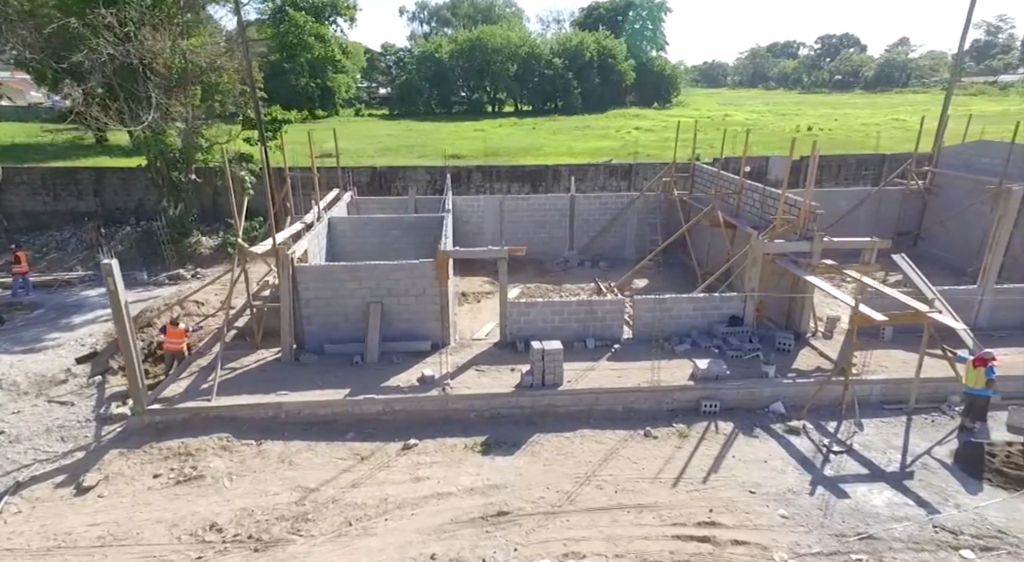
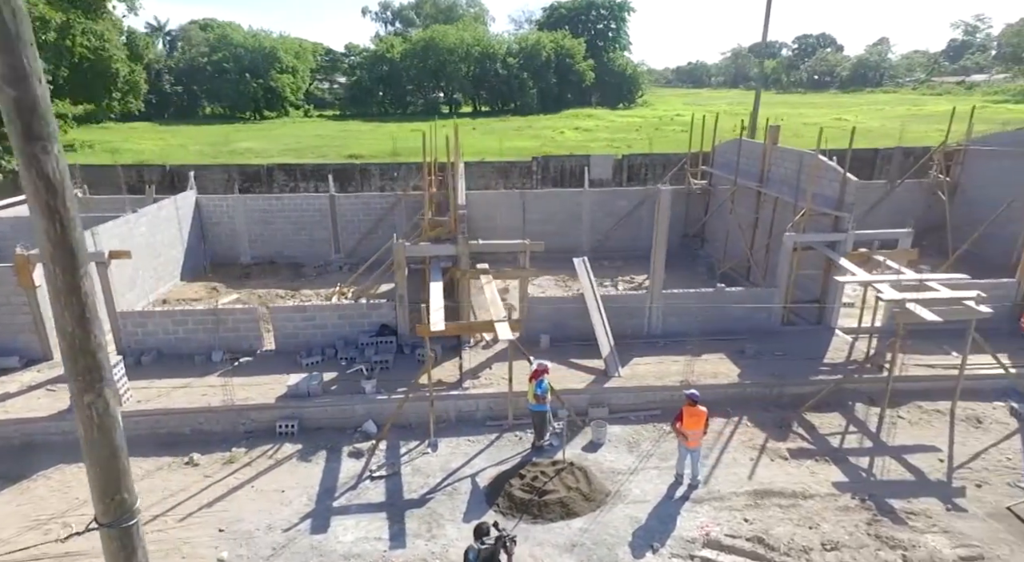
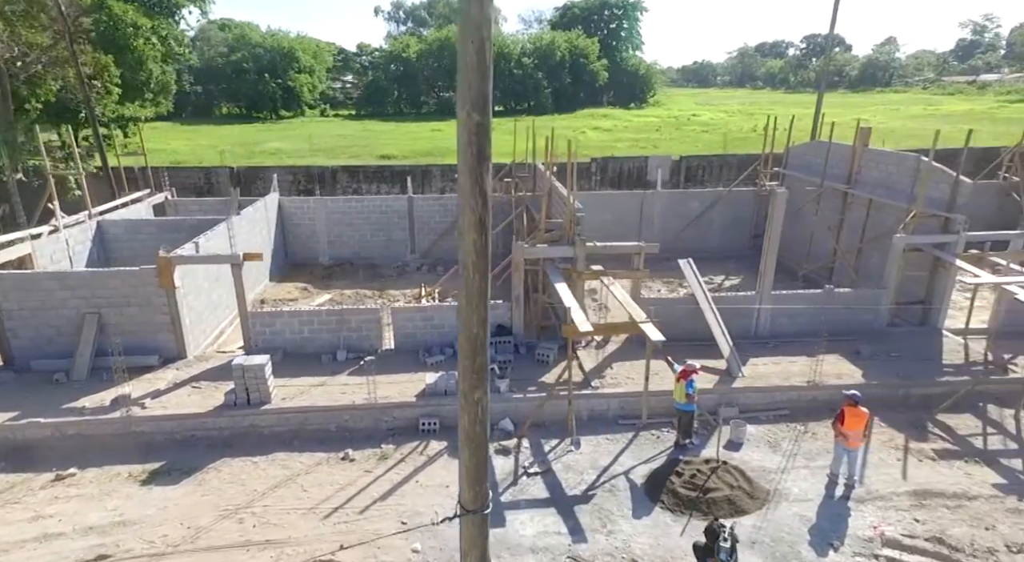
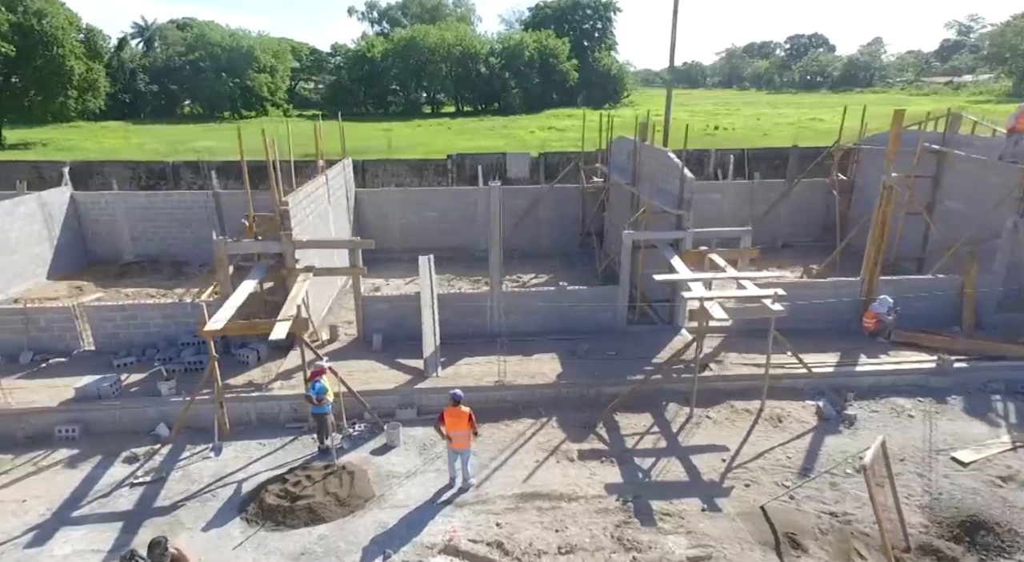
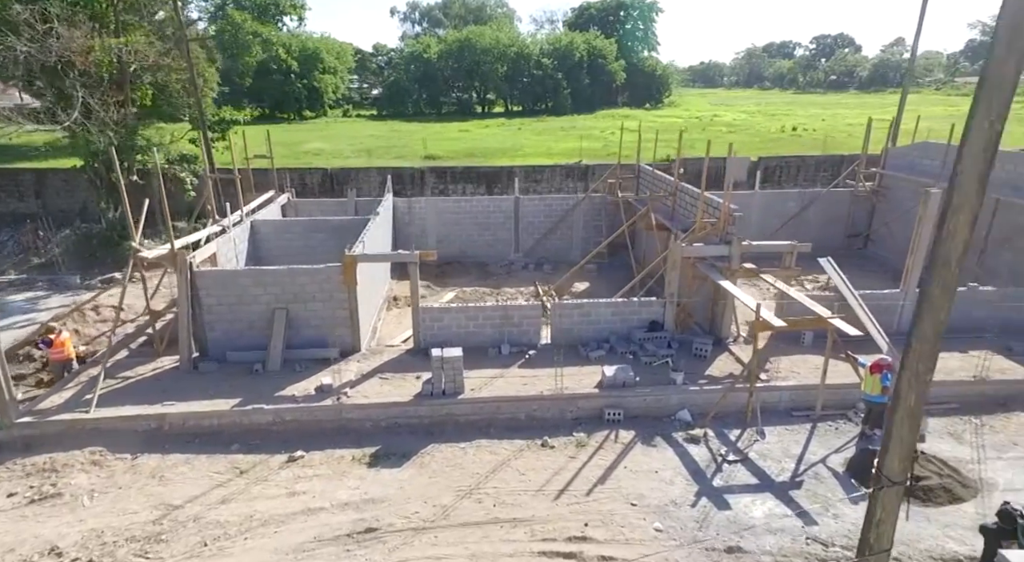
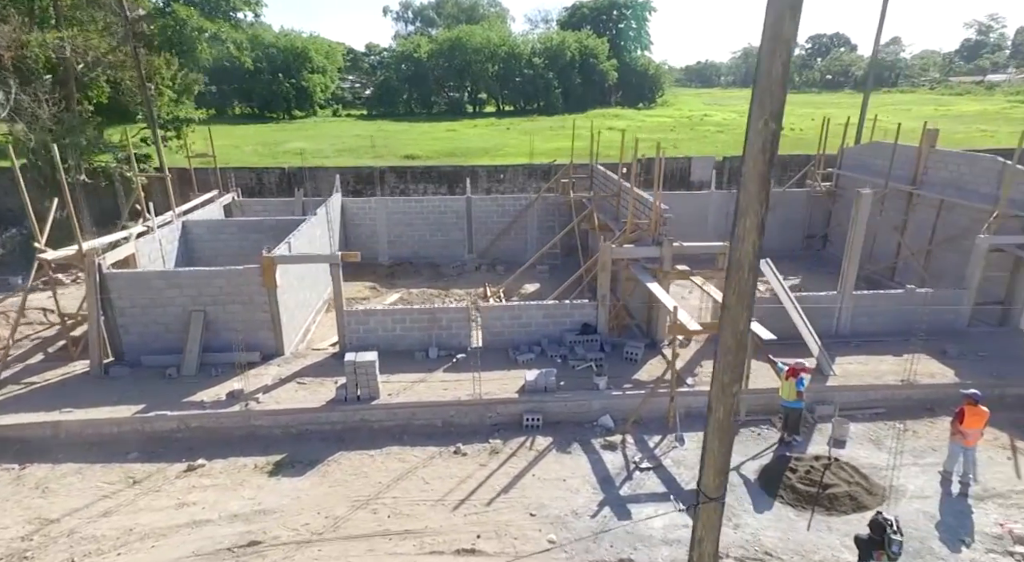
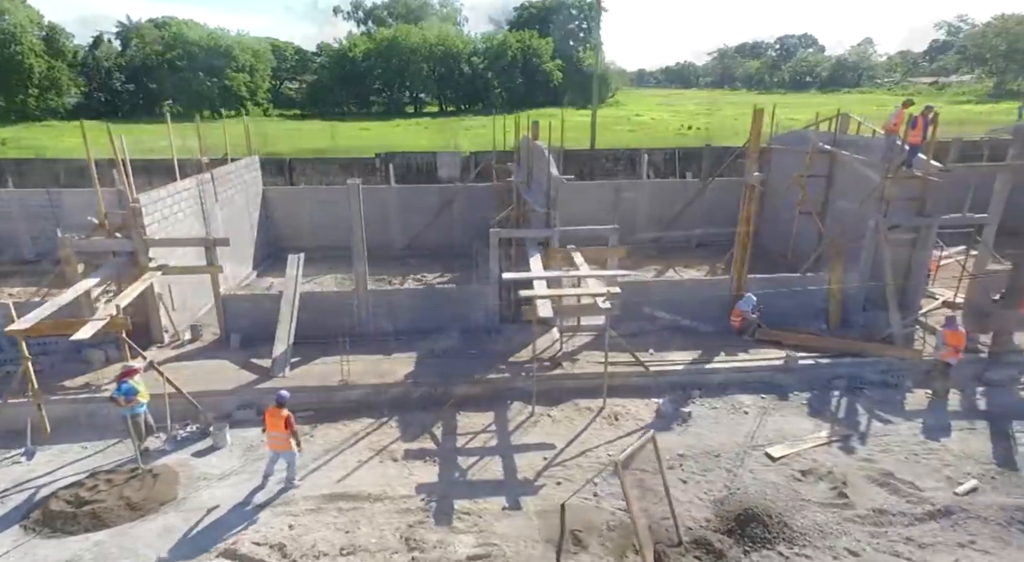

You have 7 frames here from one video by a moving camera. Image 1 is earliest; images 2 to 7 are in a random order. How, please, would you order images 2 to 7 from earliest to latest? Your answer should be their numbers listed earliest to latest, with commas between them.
5, 6, 3, 2, 4, 7
